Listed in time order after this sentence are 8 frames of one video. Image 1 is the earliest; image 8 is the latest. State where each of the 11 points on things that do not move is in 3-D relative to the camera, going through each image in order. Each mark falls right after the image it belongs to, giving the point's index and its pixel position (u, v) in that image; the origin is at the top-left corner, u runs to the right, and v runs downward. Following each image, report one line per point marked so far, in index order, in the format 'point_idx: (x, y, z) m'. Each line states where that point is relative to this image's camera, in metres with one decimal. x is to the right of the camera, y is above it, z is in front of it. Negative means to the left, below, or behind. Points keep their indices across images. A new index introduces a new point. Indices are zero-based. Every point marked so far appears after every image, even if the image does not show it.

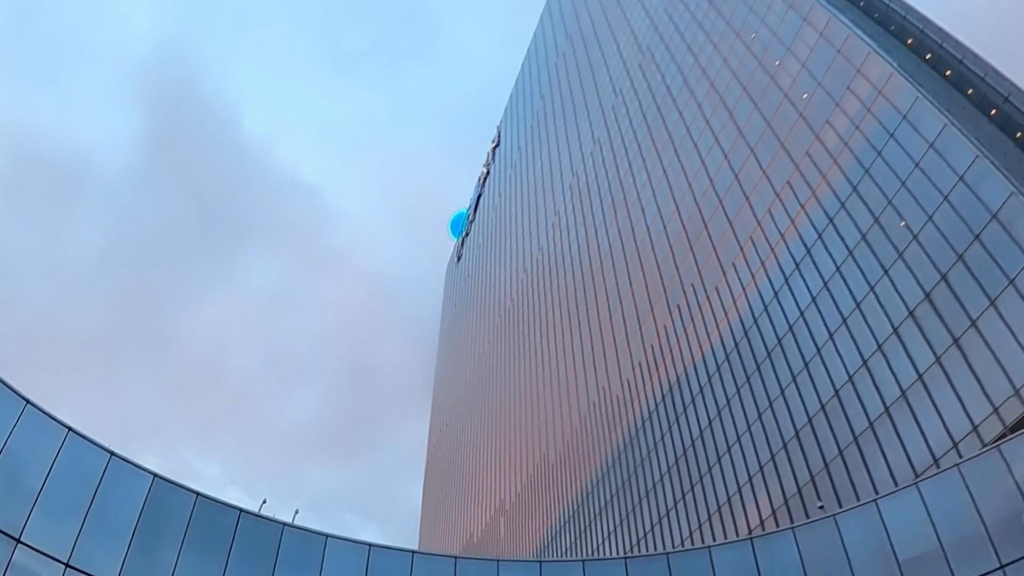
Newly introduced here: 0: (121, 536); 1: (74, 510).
0: (-9.4, -6.1, +14.9) m
1: (-10.4, -5.5, +14.6) m
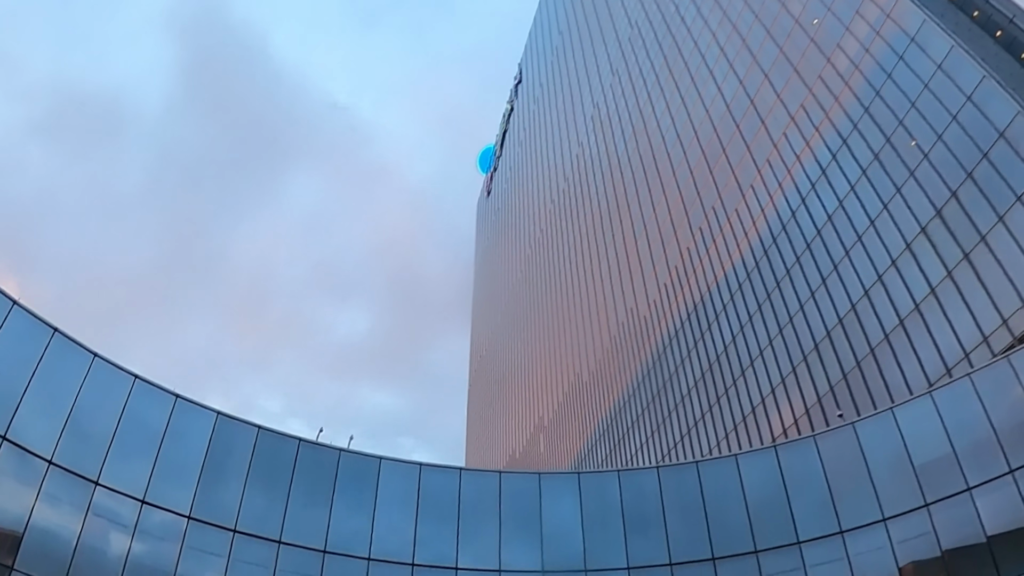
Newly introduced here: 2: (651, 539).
0: (-8.3, -4.8, +16.5) m
1: (-9.4, -4.3, +16.2) m
2: (+3.6, -6.8, +16.6) m
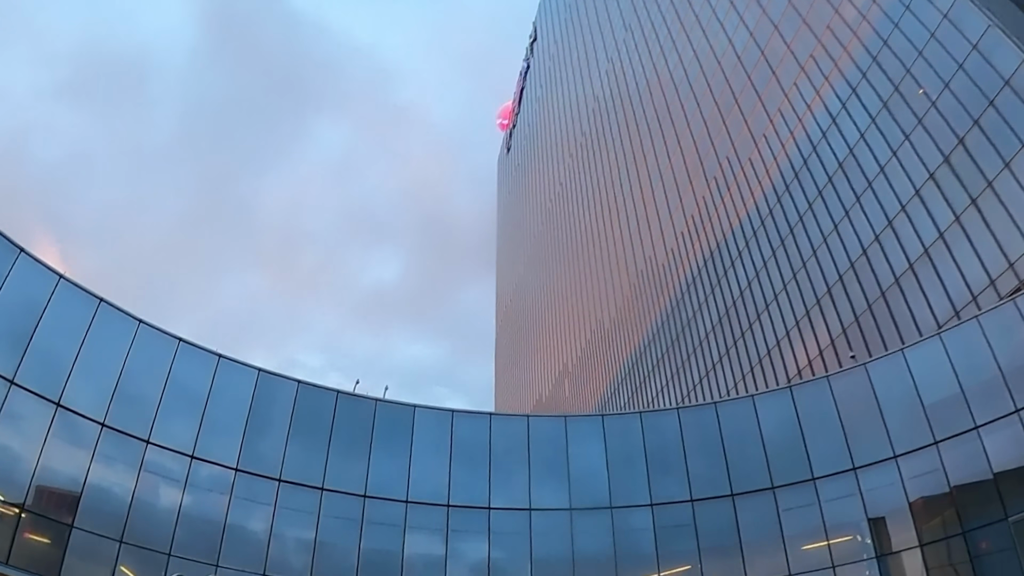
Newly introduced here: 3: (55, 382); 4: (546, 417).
0: (-7.6, -3.9, +17.6) m
1: (-8.8, -3.5, +17.3) m
2: (+4.4, -5.2, +17.1) m
3: (-11.6, -2.4, +16.0) m
4: (+1.1, -4.1, +19.4) m
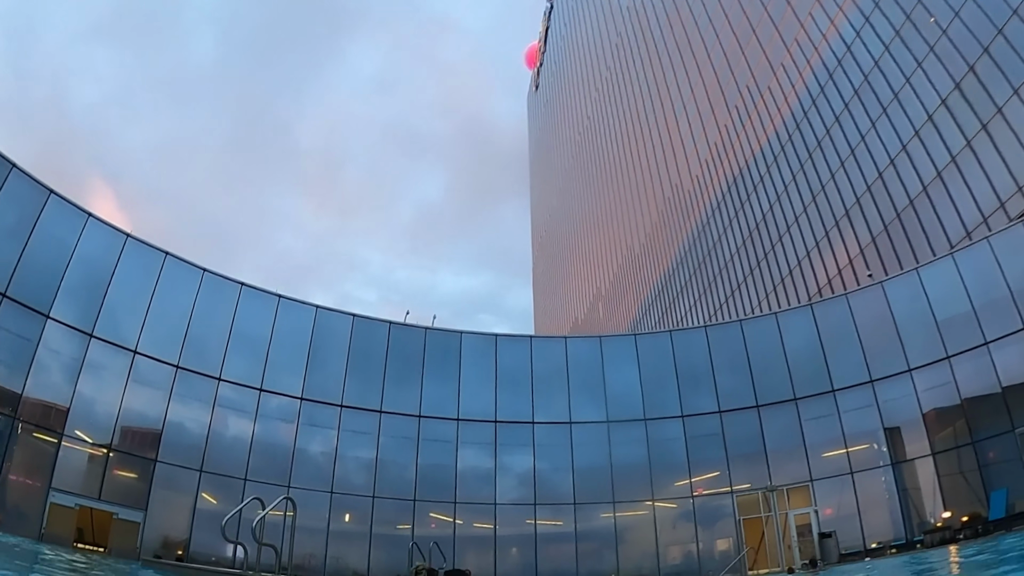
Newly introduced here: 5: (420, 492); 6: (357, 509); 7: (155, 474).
0: (-6.5, -2.2, +19.2) m
1: (-7.7, -1.9, +18.9) m
2: (+5.5, -3.0, +17.8) m
3: (-10.7, -1.2, +17.8) m
4: (+2.3, -1.6, +20.2) m
5: (-2.6, -5.9, +18.2) m
6: (-4.4, -6.2, +17.7) m
7: (-9.6, -4.9, +16.6) m
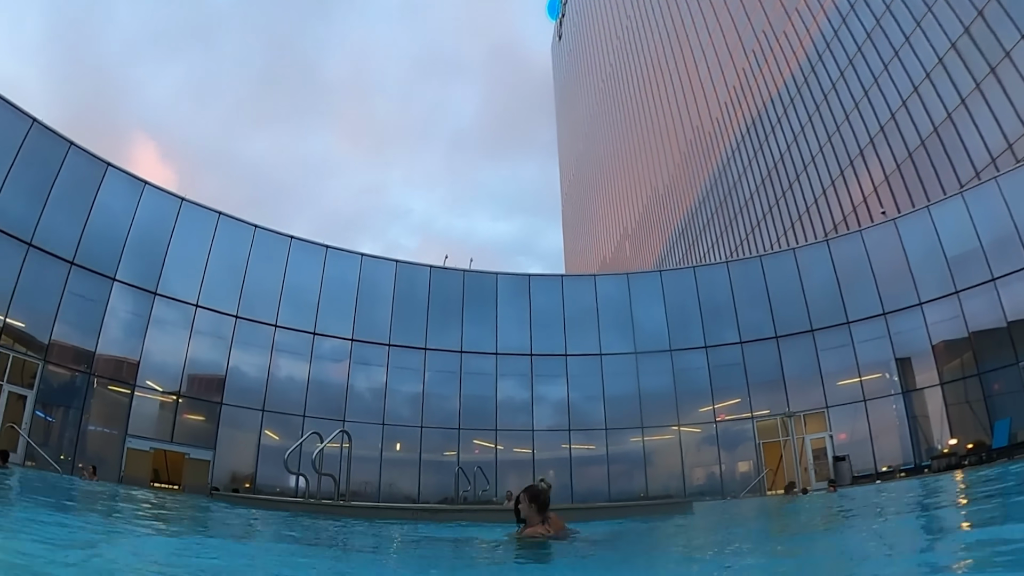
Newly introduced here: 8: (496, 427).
0: (-5.5, -0.6, +20.4) m
1: (-6.7, -0.4, +20.1) m
2: (+6.5, -1.1, +18.7) m
3: (-9.7, +0.1, +19.0) m
4: (+3.3, +0.5, +21.0) m
5: (-1.5, -4.2, +19.7) m
6: (-3.3, -4.6, +19.4) m
7: (-8.6, -3.7, +18.3) m
8: (-0.5, -4.3, +19.6) m
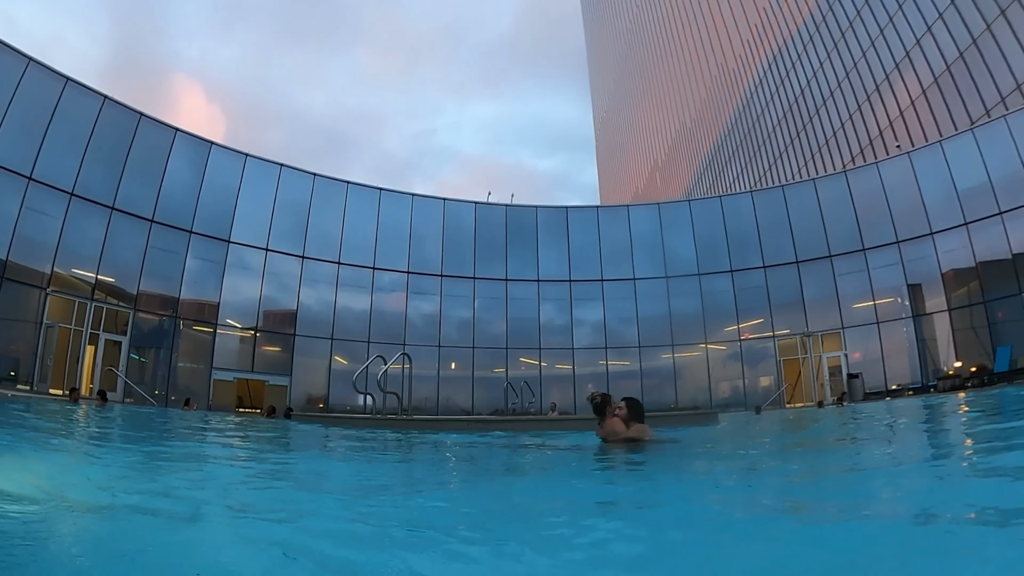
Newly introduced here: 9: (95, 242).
0: (-4.2, +1.6, +22.0) m
1: (-5.3, +1.8, +21.7) m
2: (+7.8, +1.2, +20.2) m
3: (-8.4, +1.9, +20.6) m
4: (+4.7, +3.1, +22.3) m
5: (0.0, -1.9, +21.9) m
6: (-1.8, -2.5, +21.6) m
7: (-7.1, -1.9, +20.6) m
8: (+1.0, -2.0, +21.8) m
9: (-12.3, +1.6, +17.8) m
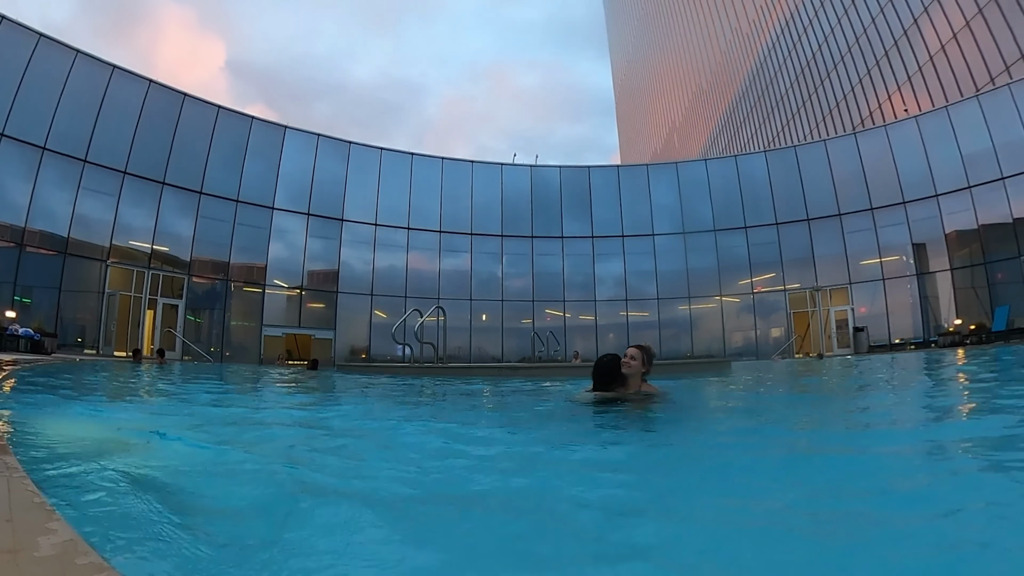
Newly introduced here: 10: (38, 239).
0: (-3.2, +3.2, +23.2) m
1: (-4.4, +3.2, +22.9) m
2: (+8.7, +2.8, +21.3) m
3: (-7.5, +3.2, +21.8) m
4: (+5.6, +4.8, +23.1) m
5: (+1.0, -0.3, +23.4) m
6: (-0.8, -0.9, +23.3) m
7: (-6.1, -0.6, +22.2) m
8: (+2.0, -0.4, +23.3) m
9: (-11.3, +2.4, +19.1) m
10: (-13.3, +1.4, +16.9) m
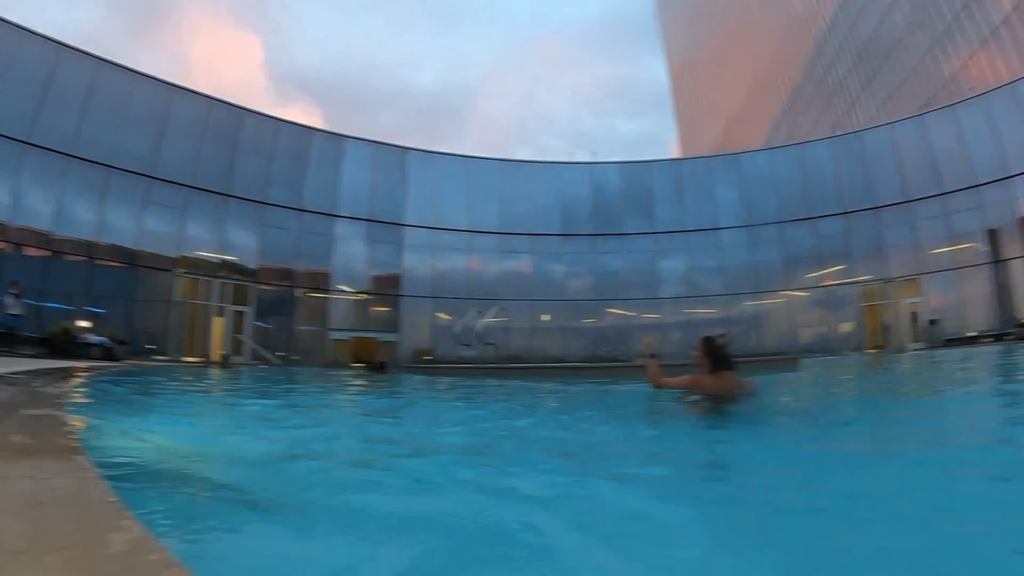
0: (-1.0, +3.1, +23.3) m
1: (-2.2, +3.1, +23.2) m
2: (+10.7, +3.0, +20.2) m
3: (-5.4, +3.0, +22.4) m
4: (+7.7, +4.9, +22.4) m
5: (+3.2, -0.2, +23.2) m
6: (+1.5, -0.9, +23.2) m
7: (-3.9, -0.7, +22.7) m
8: (+4.2, -0.3, +22.9) m
9: (-9.5, +2.2, +20.1) m
10: (-11.6, +1.0, +18.1) m
